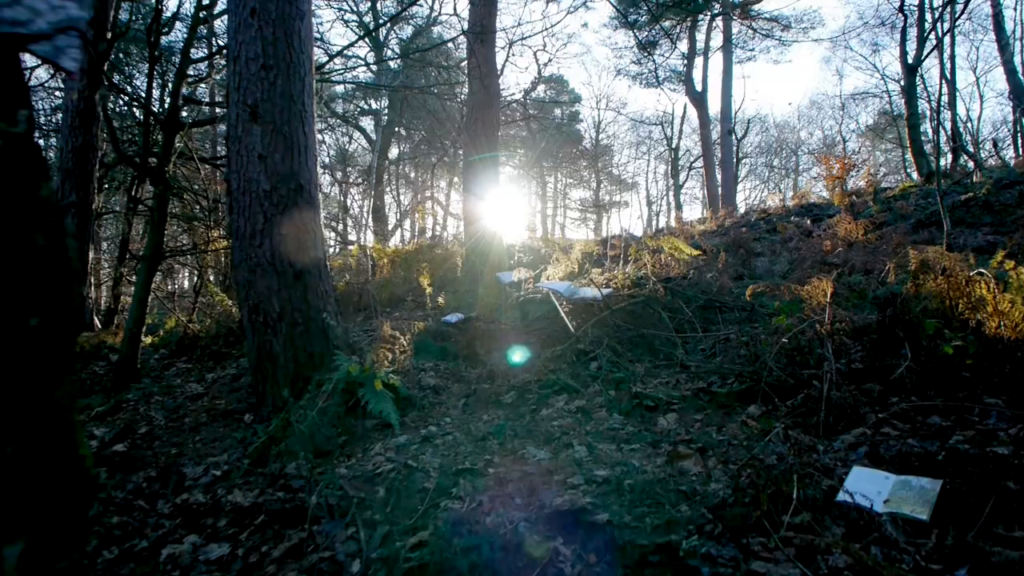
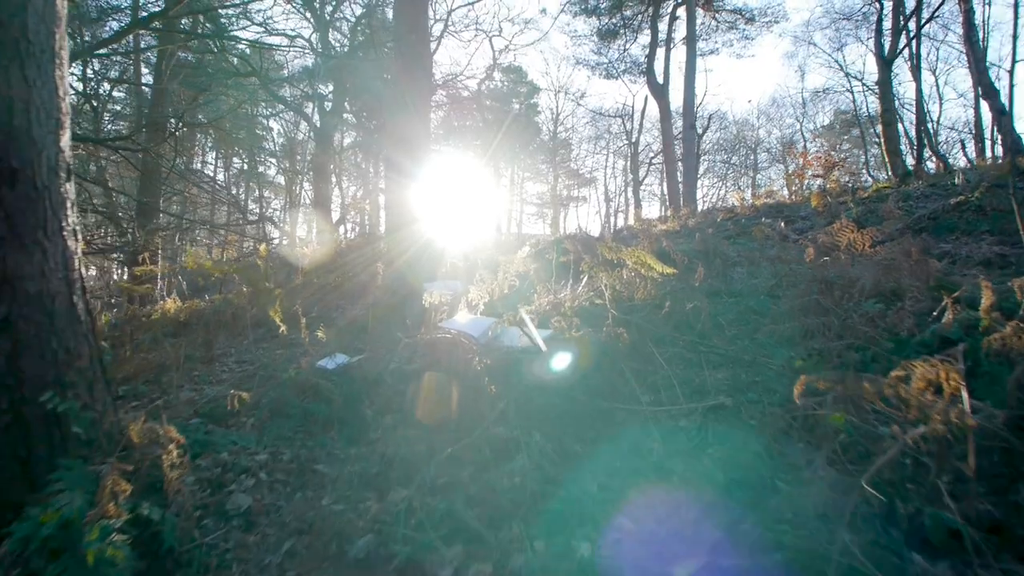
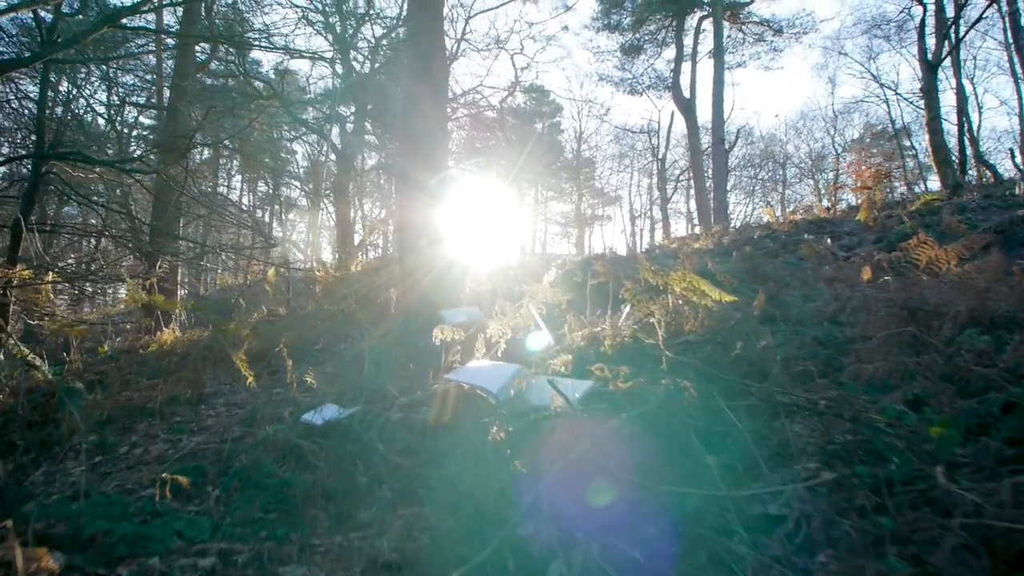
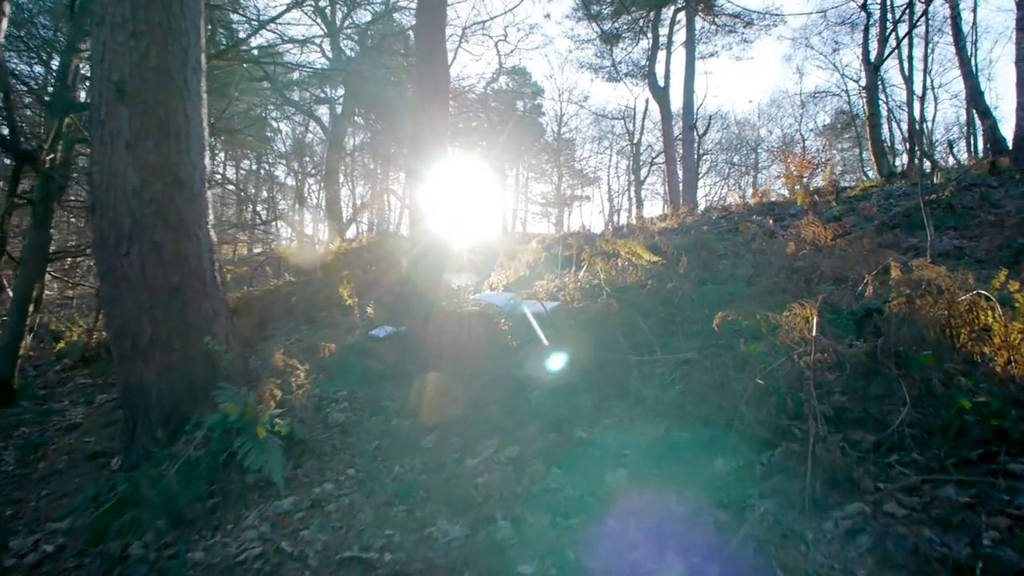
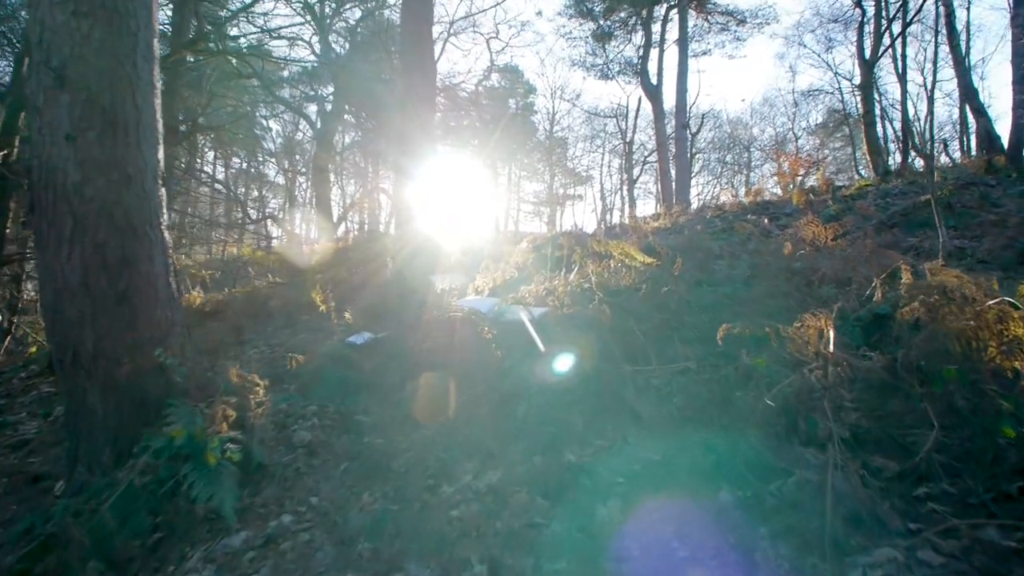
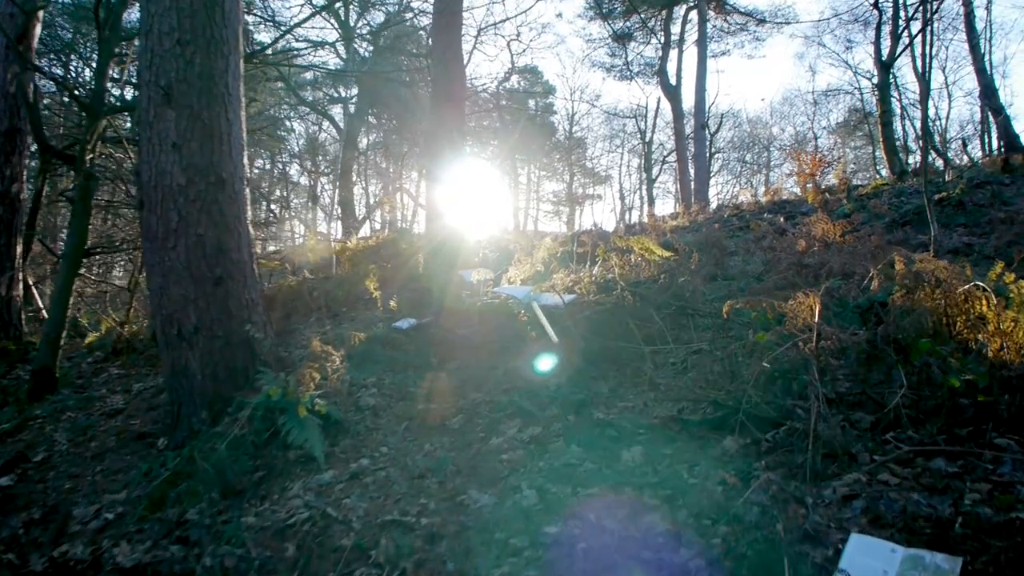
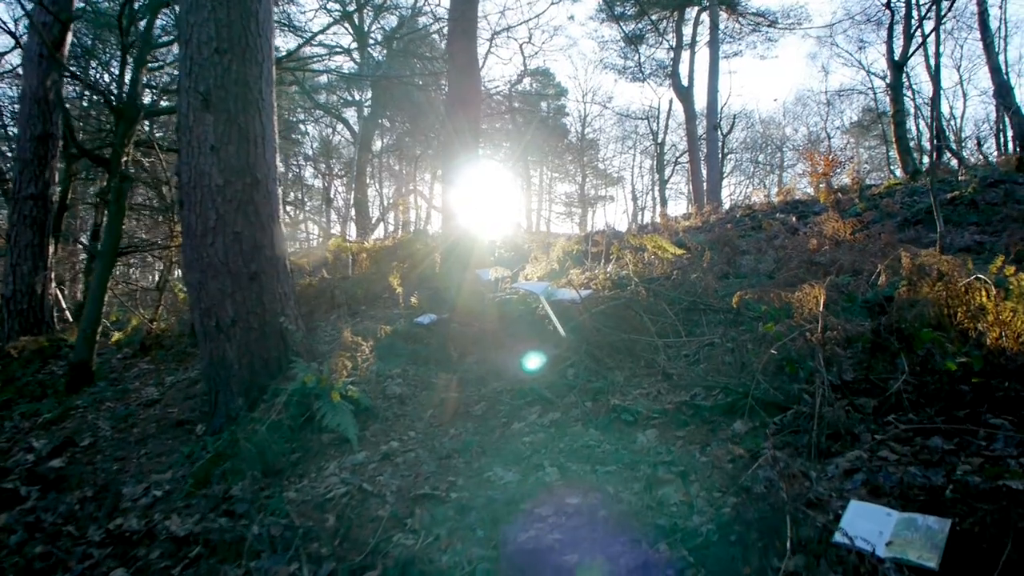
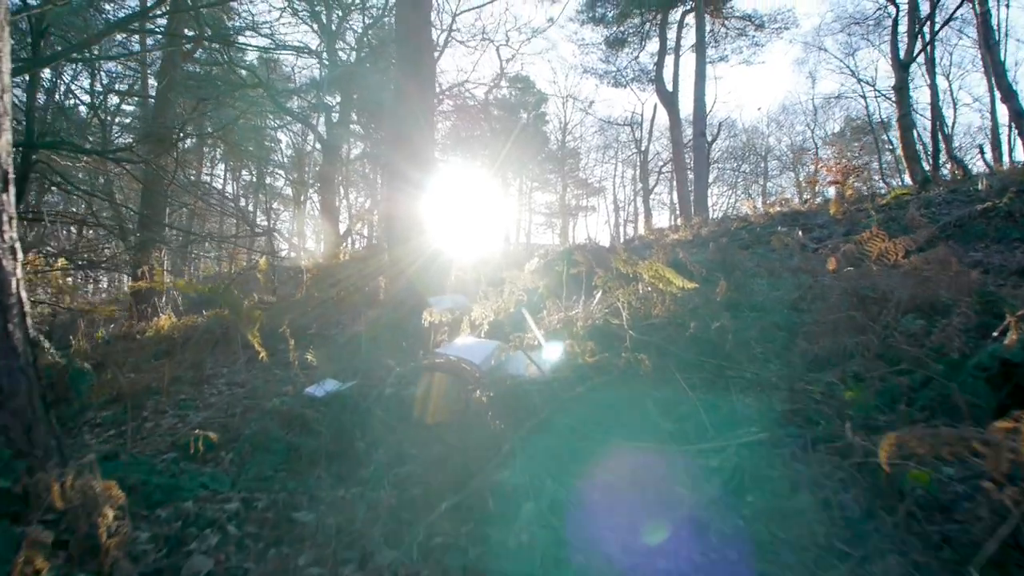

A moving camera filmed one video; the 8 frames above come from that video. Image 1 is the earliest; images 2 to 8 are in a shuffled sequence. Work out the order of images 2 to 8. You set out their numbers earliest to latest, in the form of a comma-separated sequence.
7, 6, 4, 5, 2, 8, 3
